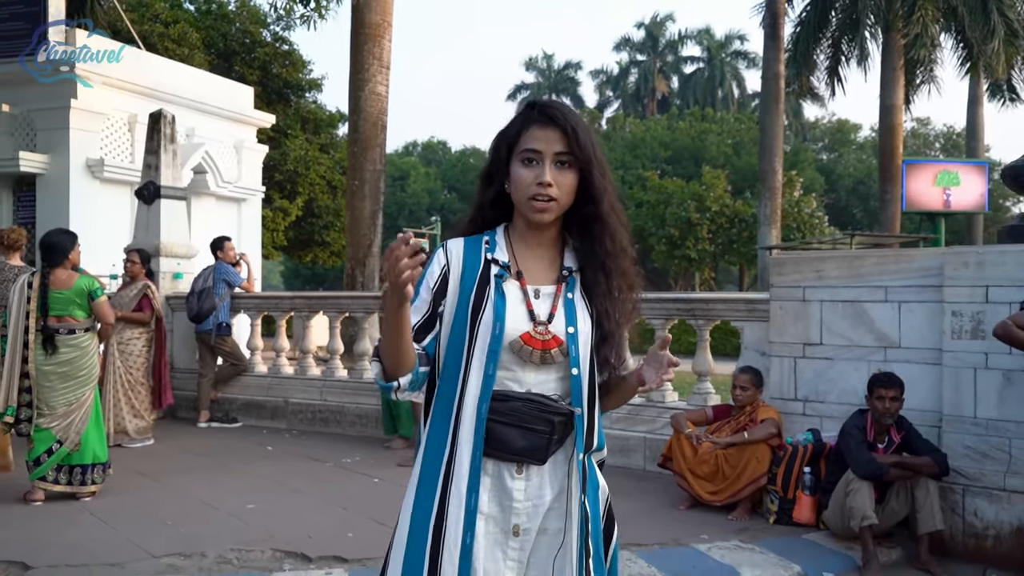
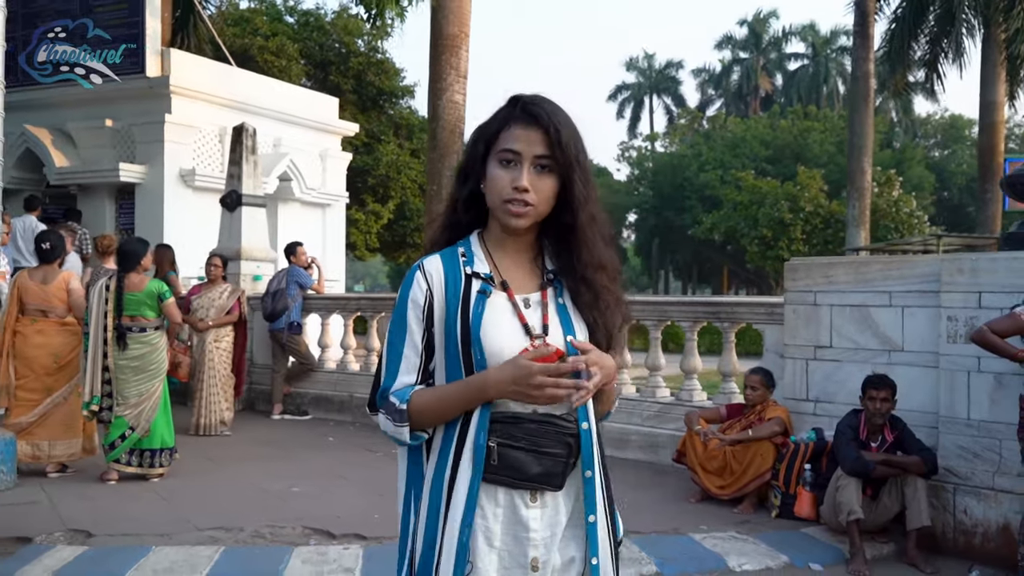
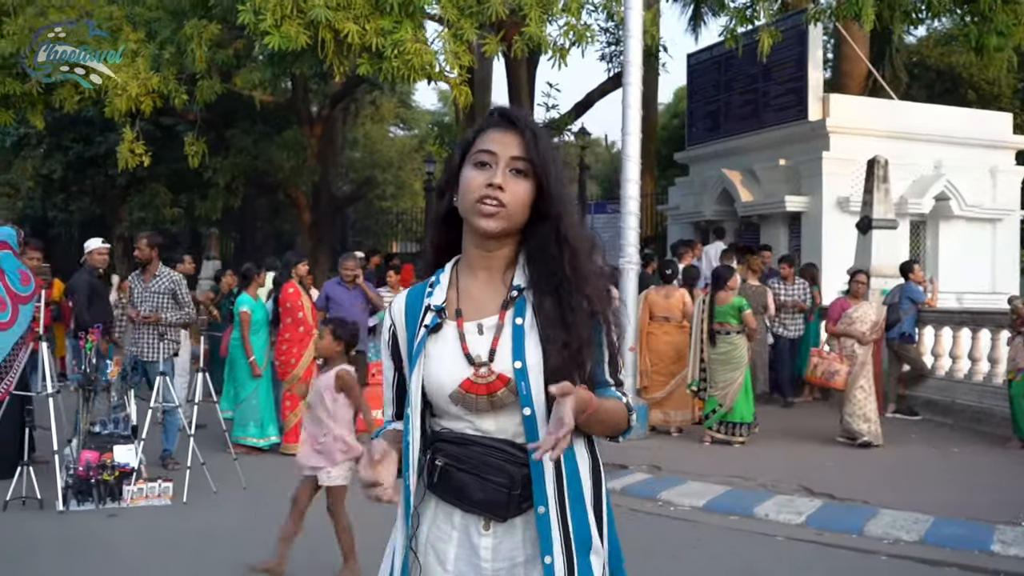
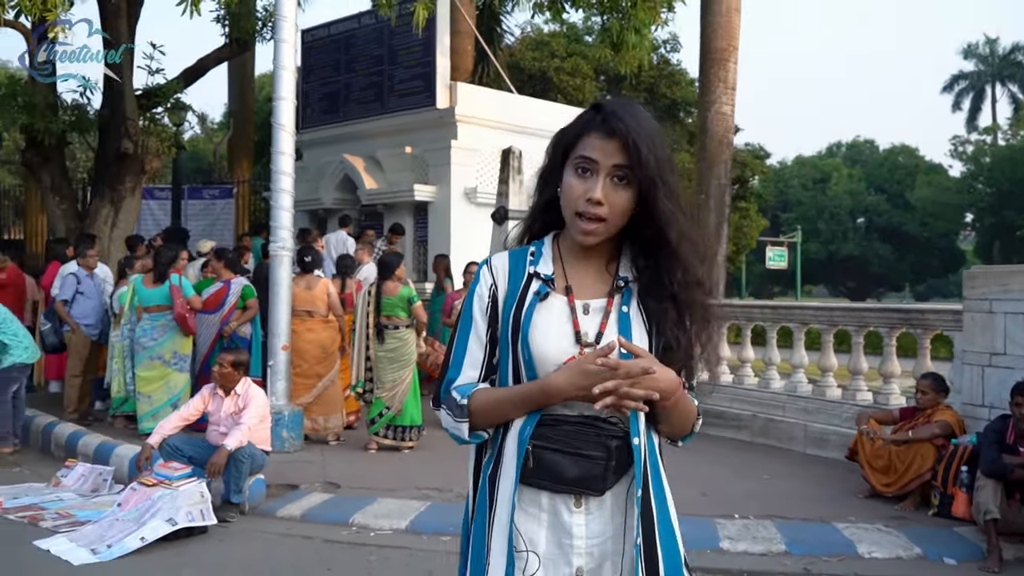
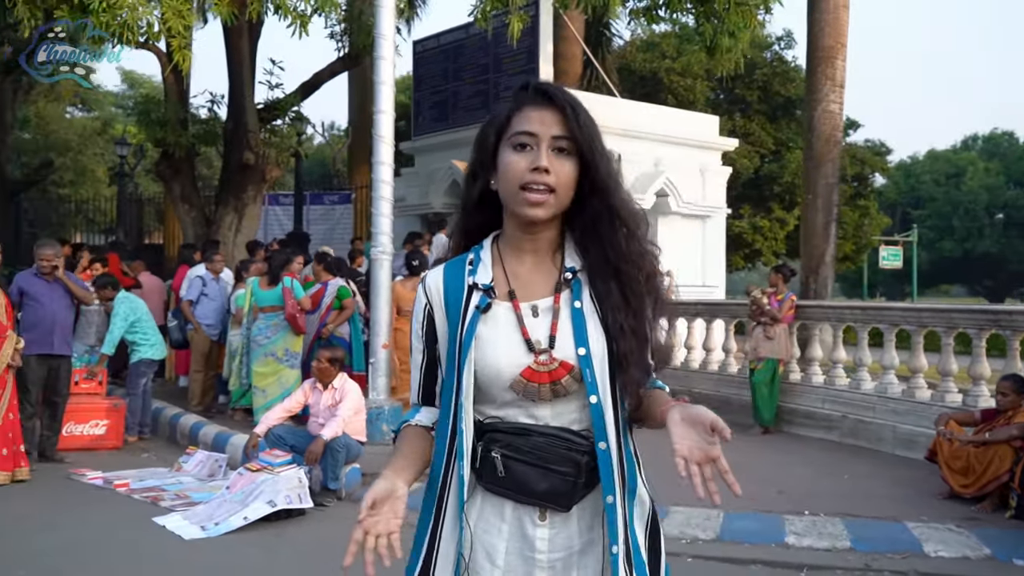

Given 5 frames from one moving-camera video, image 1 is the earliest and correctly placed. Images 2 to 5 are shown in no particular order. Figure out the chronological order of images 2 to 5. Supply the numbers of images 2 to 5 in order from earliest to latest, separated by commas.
2, 4, 5, 3
